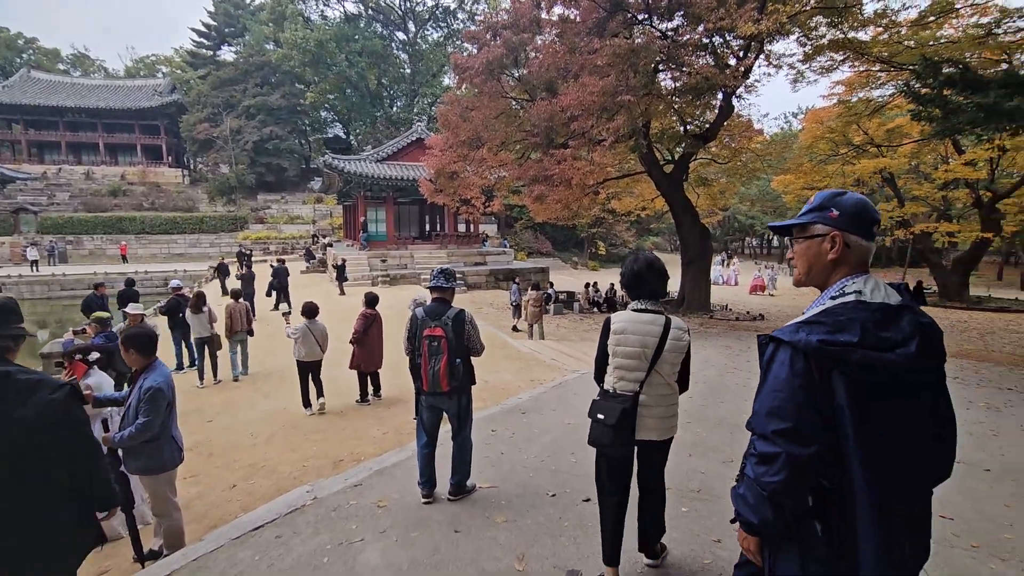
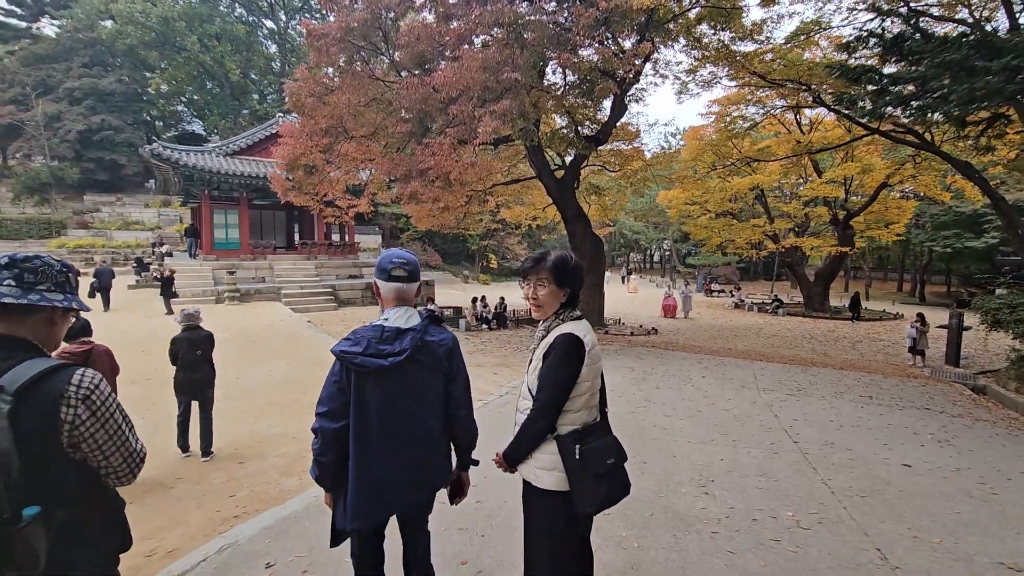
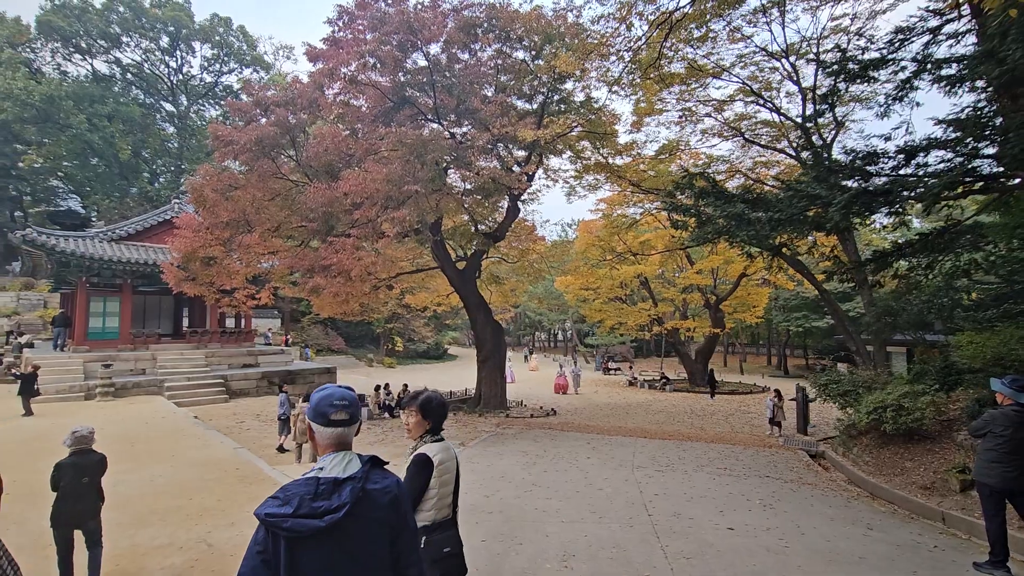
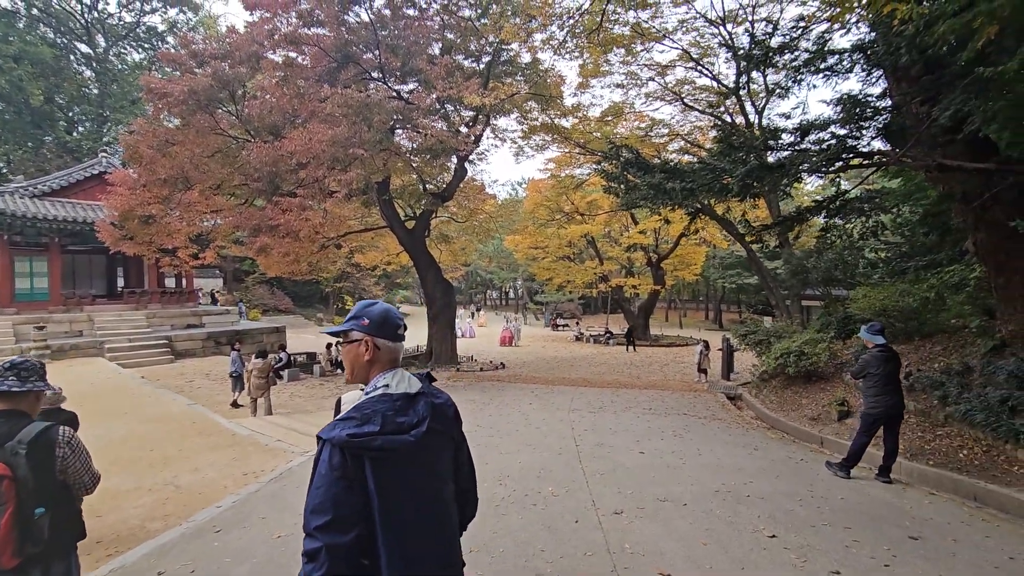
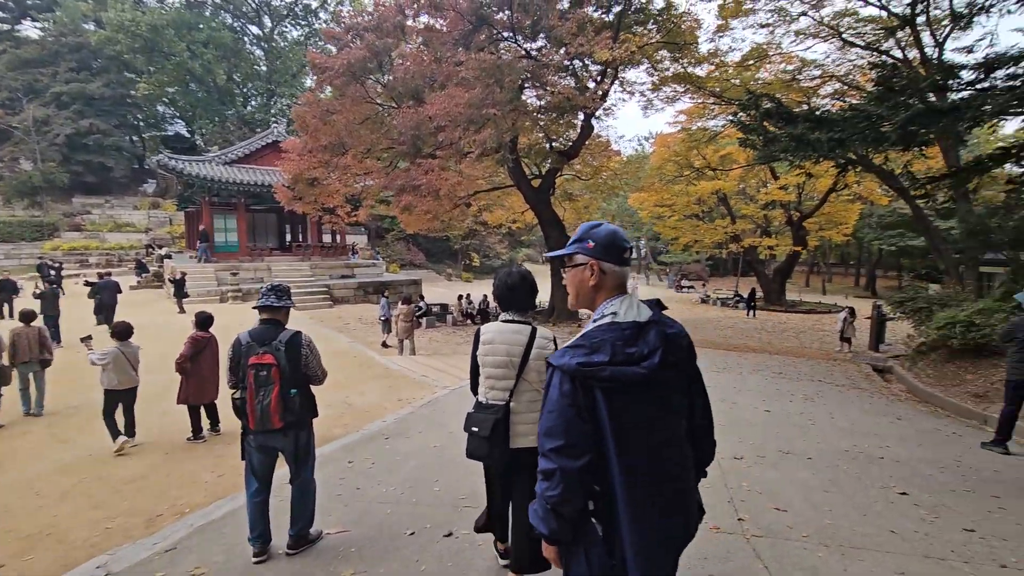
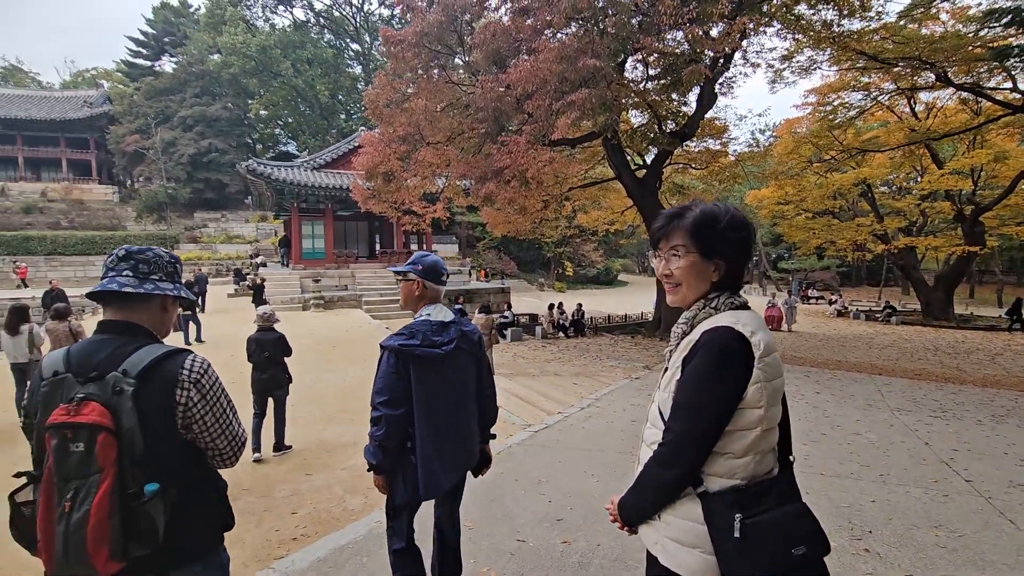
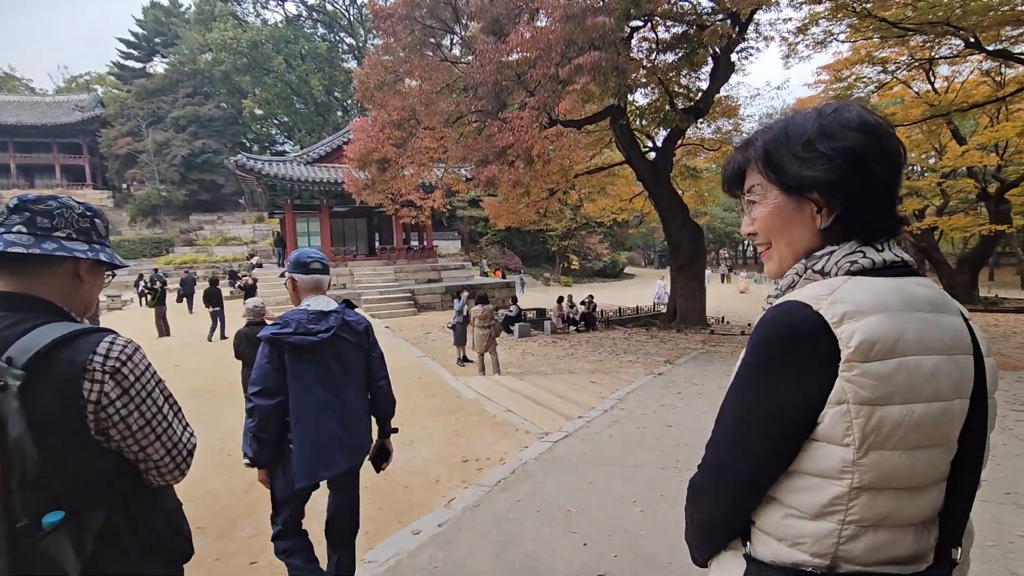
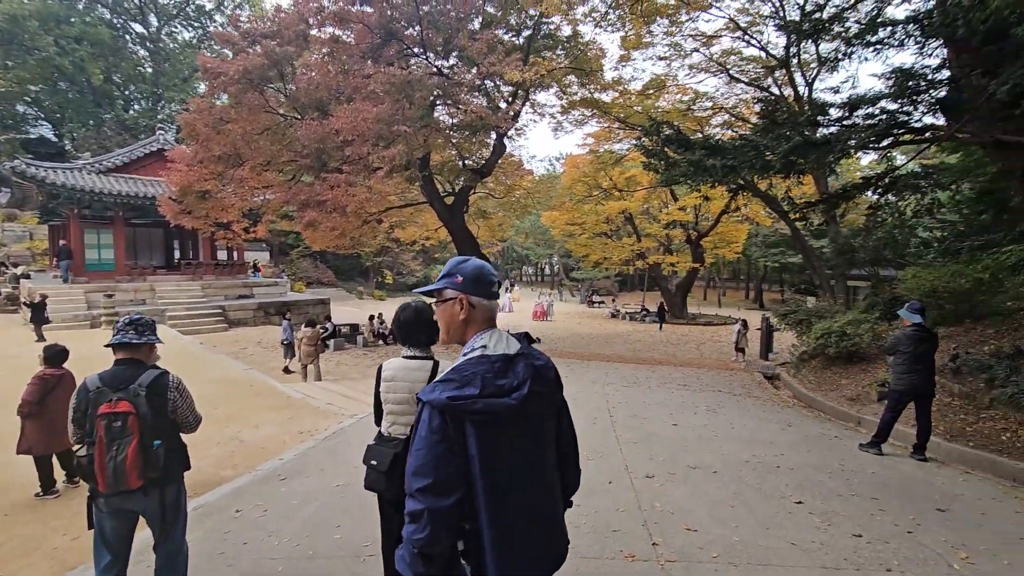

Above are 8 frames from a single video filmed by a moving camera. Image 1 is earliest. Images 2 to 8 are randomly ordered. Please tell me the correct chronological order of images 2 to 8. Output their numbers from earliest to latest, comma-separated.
5, 8, 4, 3, 2, 6, 7
